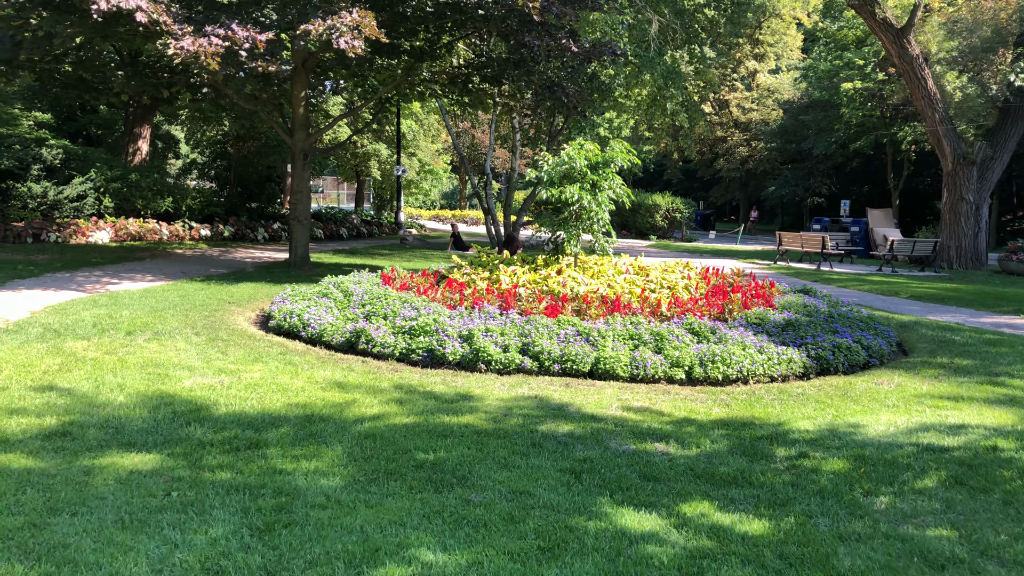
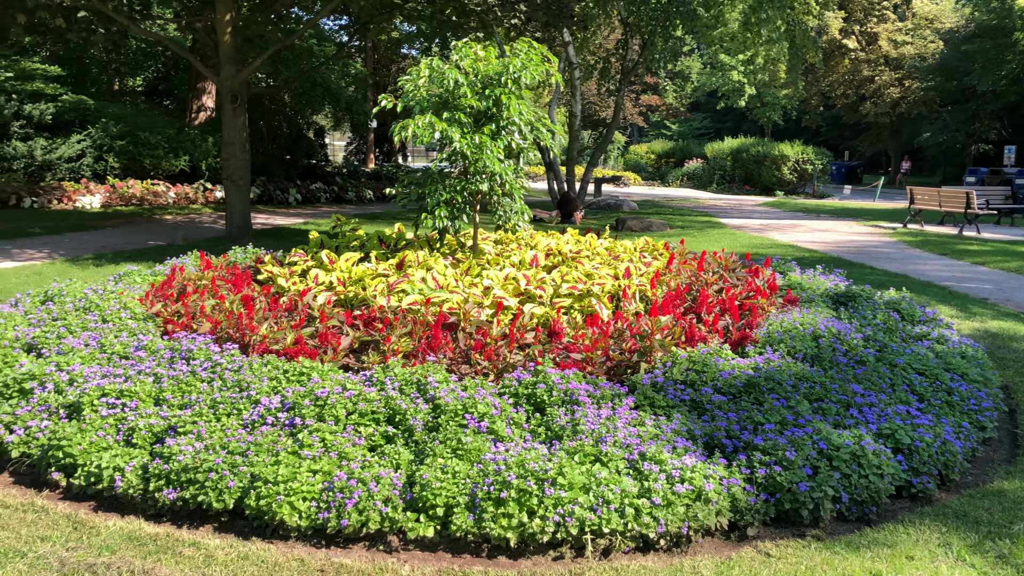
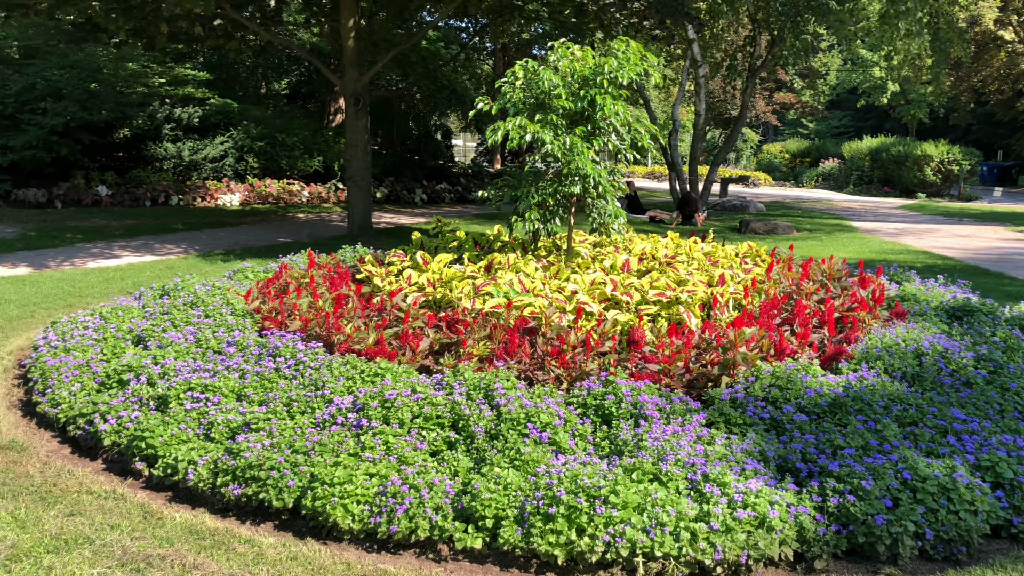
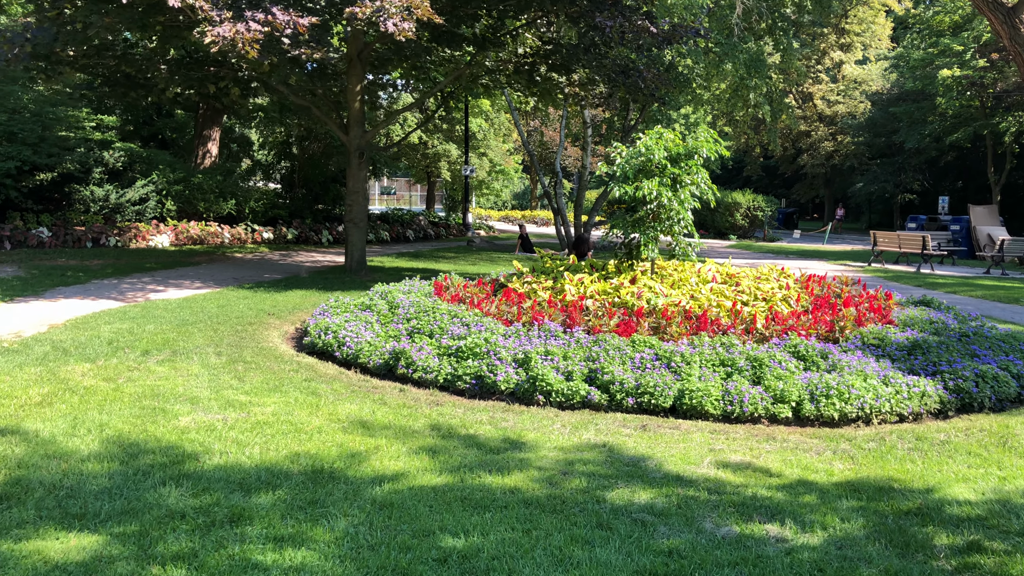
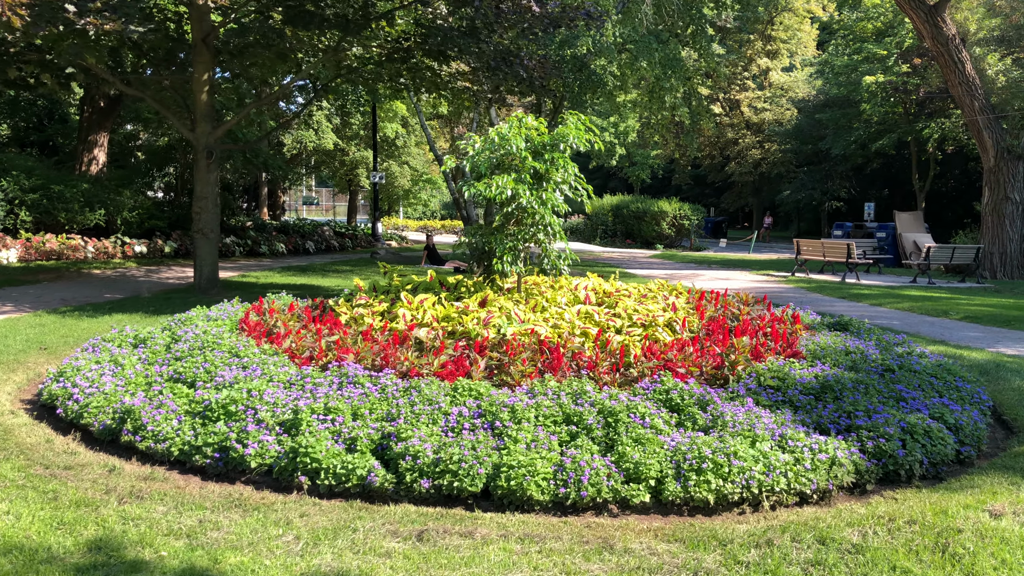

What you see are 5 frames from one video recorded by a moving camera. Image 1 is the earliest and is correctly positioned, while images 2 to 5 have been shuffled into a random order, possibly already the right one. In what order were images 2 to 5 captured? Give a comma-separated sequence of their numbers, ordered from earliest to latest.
4, 5, 2, 3
